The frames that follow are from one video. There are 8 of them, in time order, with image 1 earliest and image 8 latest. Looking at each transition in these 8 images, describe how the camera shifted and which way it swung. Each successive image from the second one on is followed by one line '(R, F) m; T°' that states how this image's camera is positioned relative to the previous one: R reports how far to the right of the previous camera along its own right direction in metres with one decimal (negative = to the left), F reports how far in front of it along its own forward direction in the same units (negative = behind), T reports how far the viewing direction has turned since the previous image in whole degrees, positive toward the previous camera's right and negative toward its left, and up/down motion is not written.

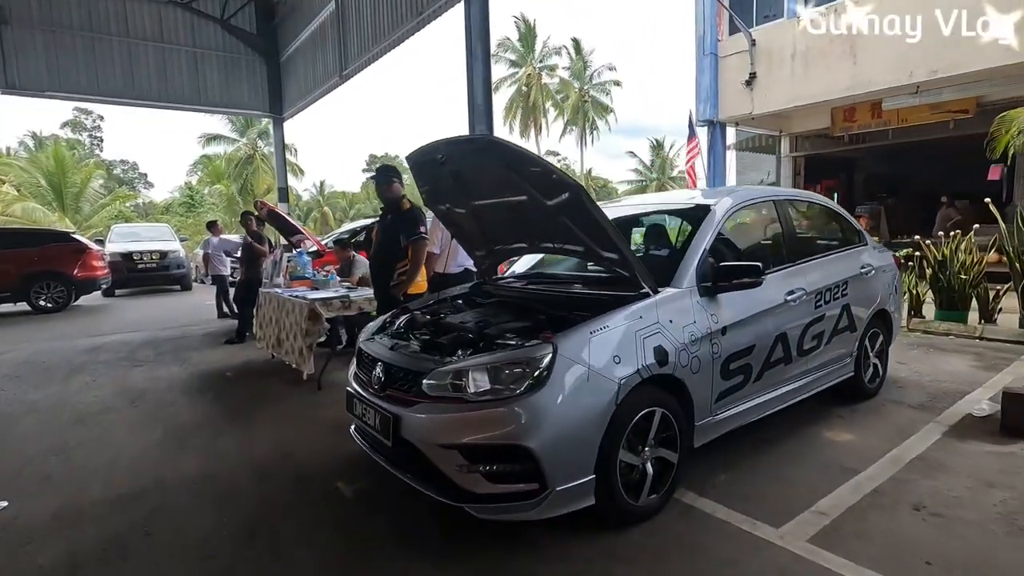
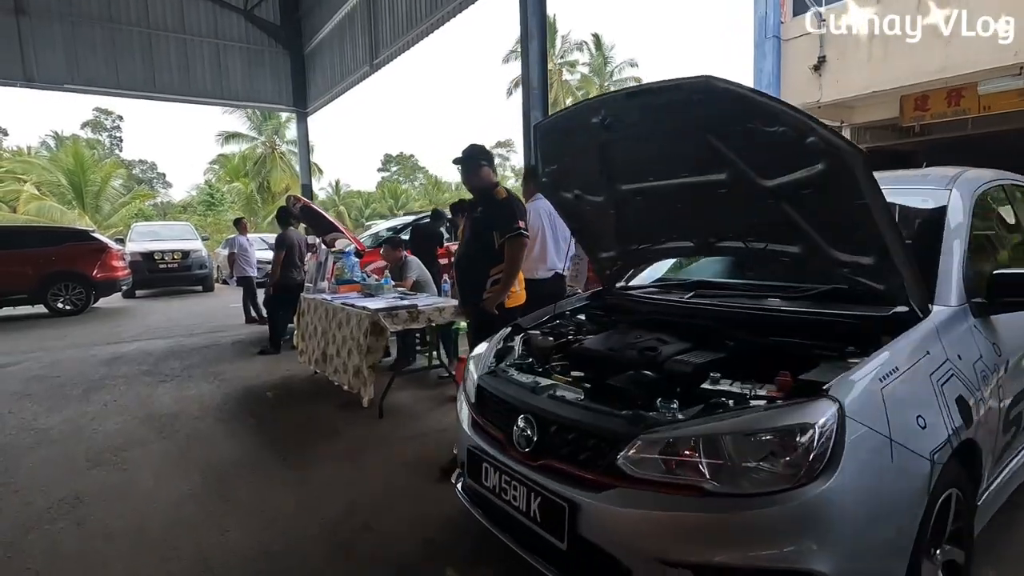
(-0.7, +0.8) m; -1°
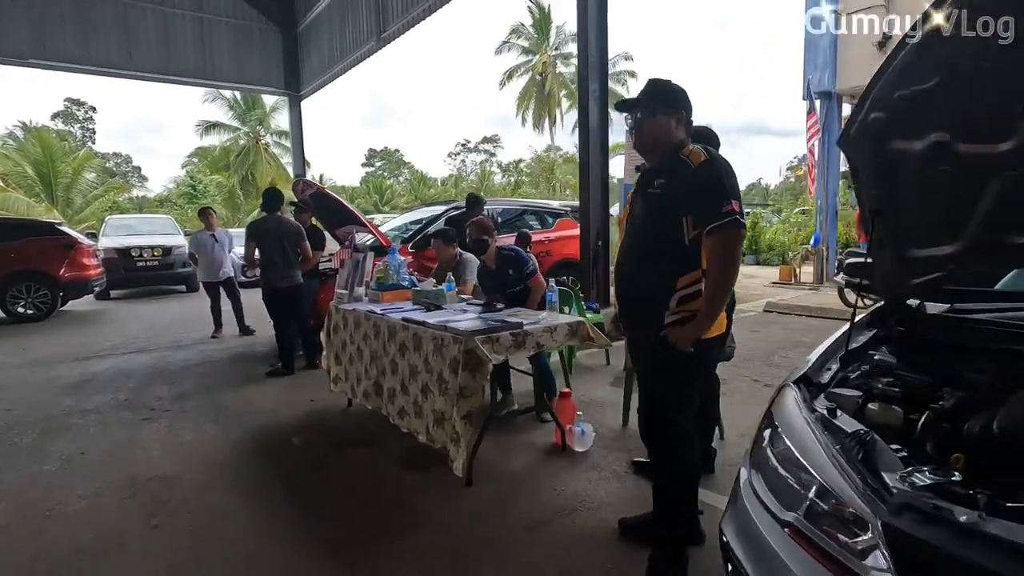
(-0.9, +1.3) m; +2°
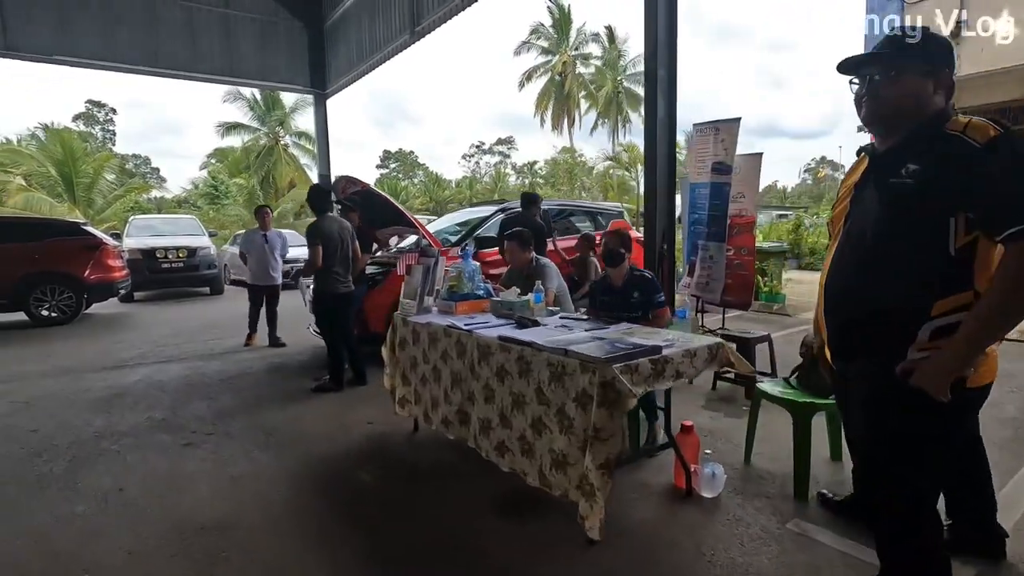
(-0.5, +0.5) m; -1°
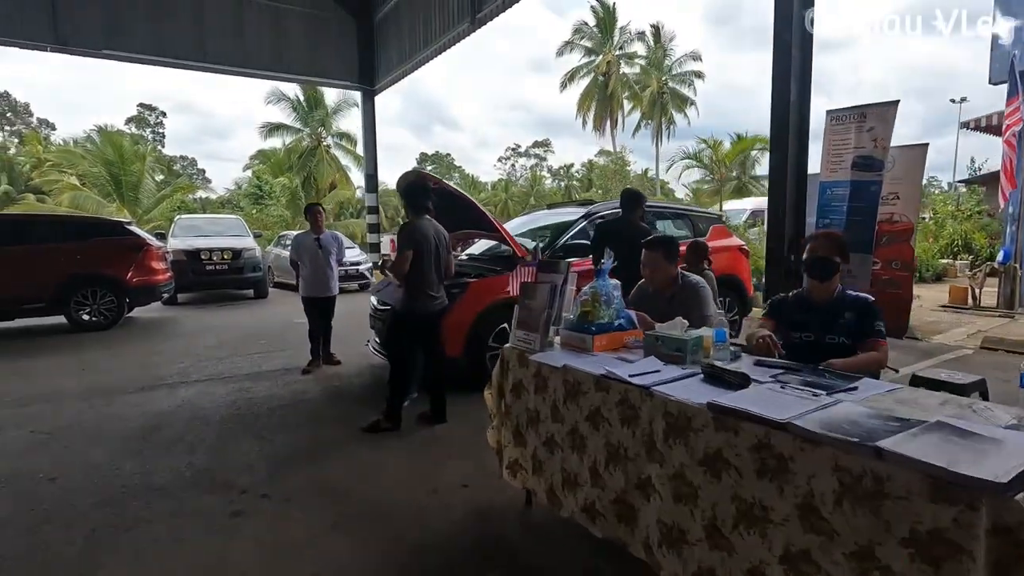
(-0.6, +0.9) m; -3°
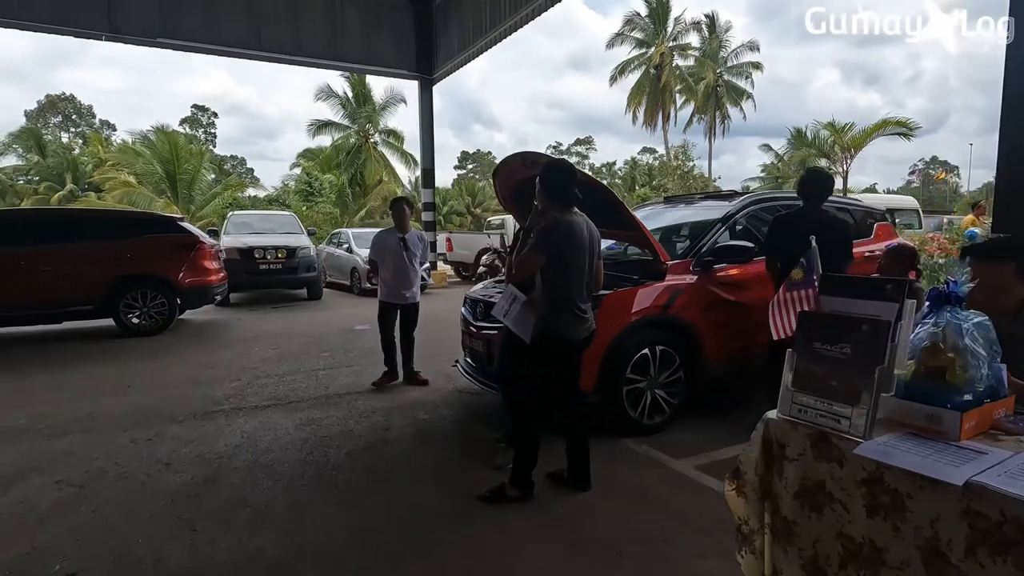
(-0.8, +1.1) m; -4°
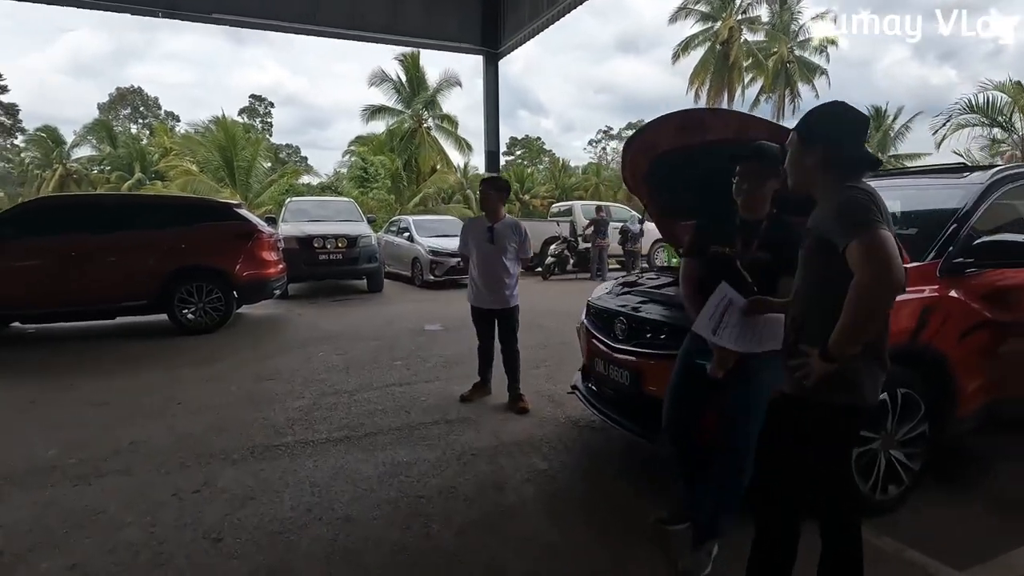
(-0.6, +1.1) m; -5°
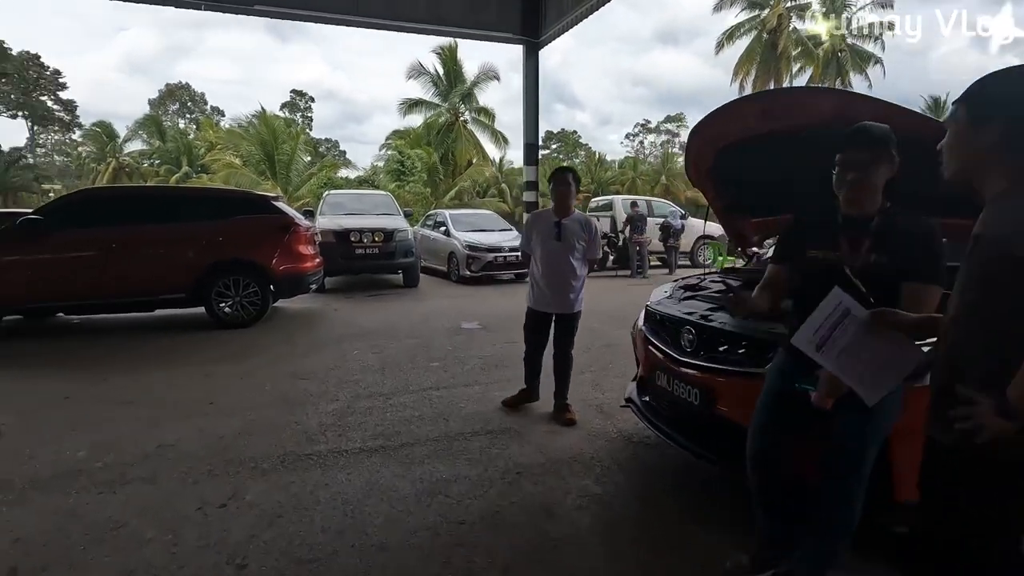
(-0.1, +0.3) m; -3°
